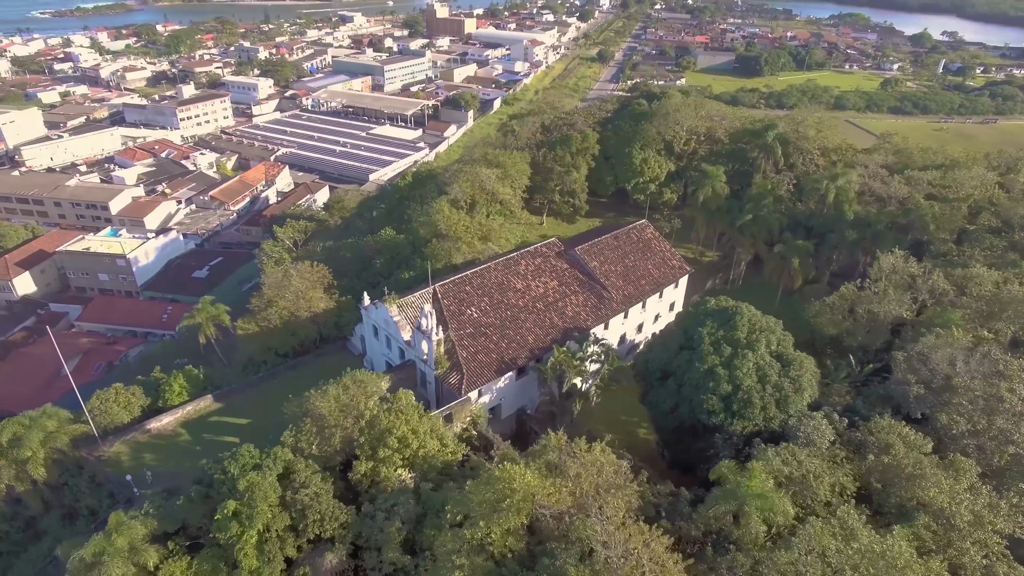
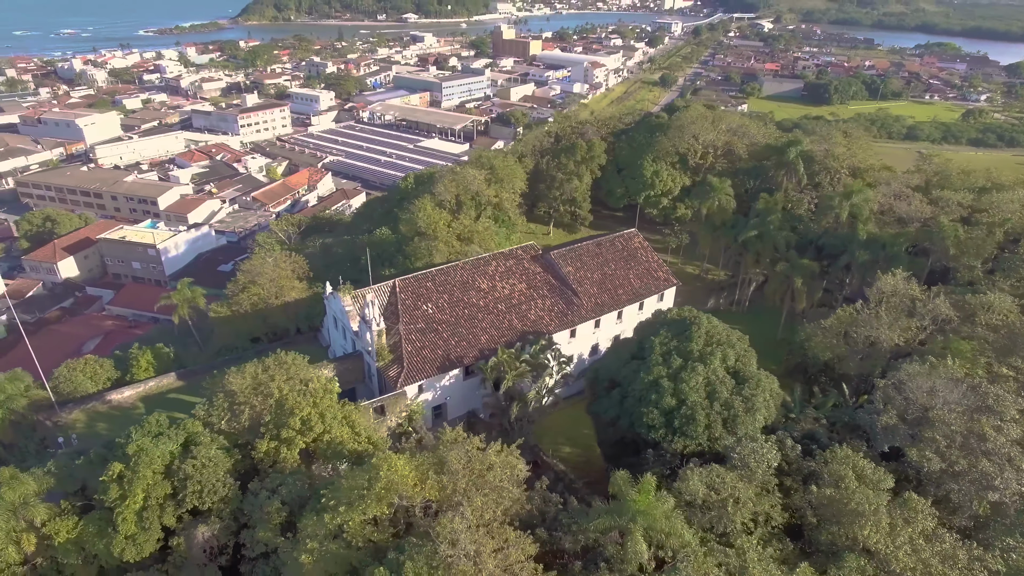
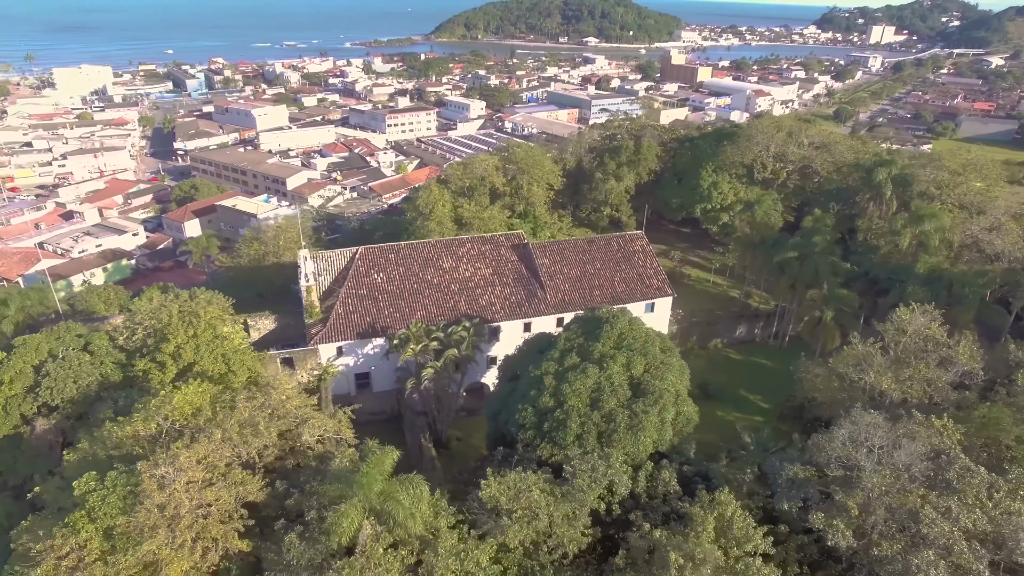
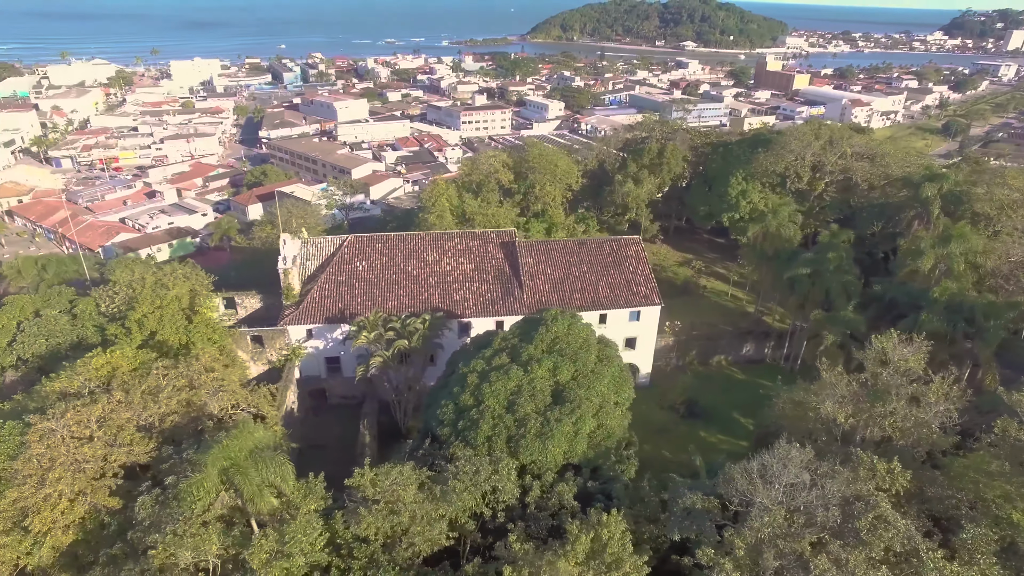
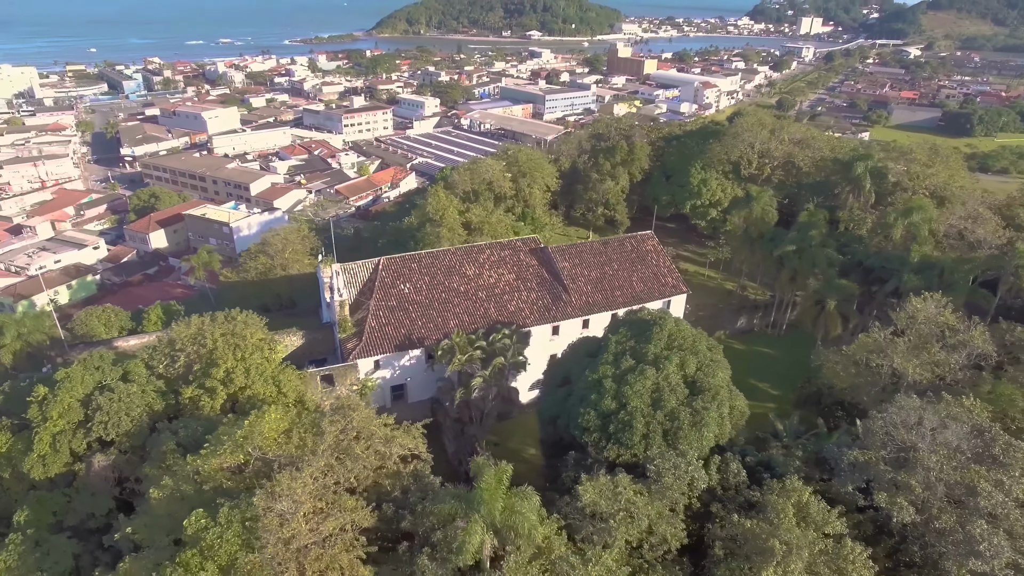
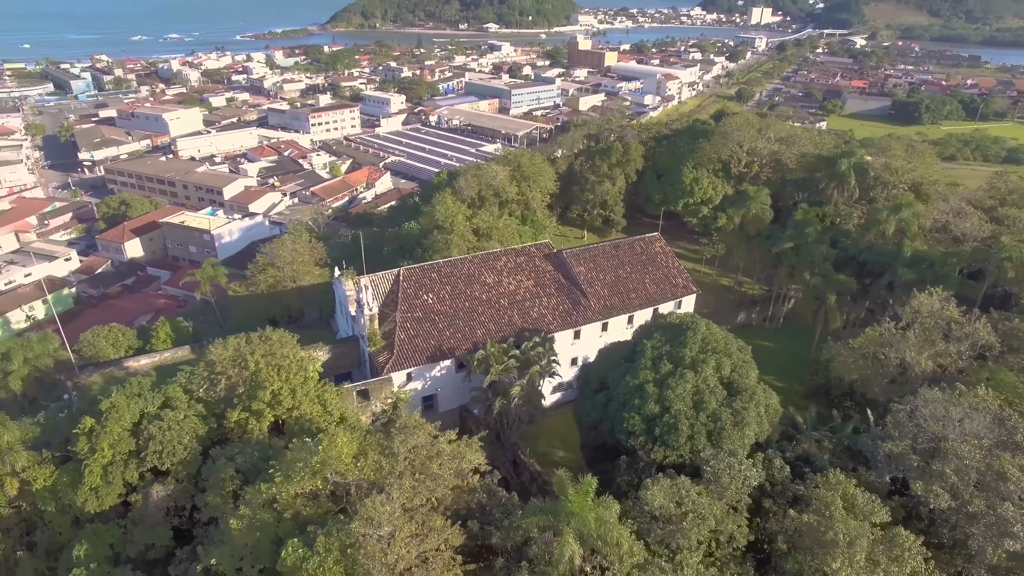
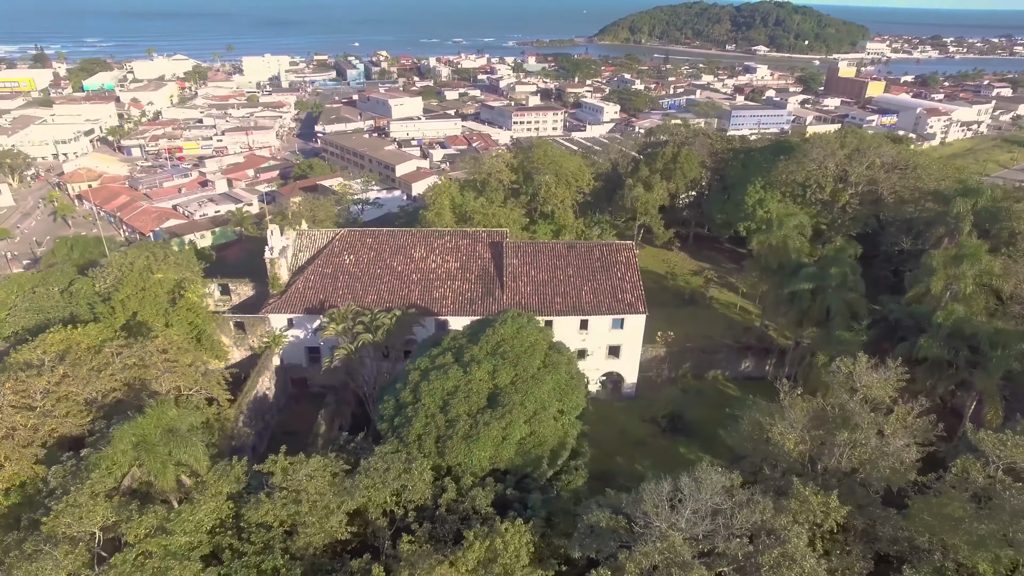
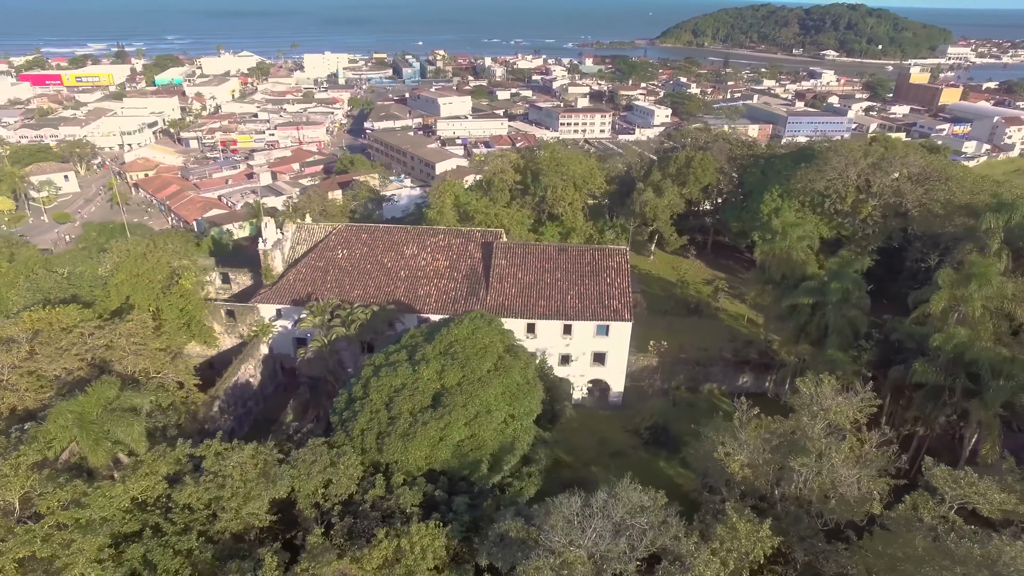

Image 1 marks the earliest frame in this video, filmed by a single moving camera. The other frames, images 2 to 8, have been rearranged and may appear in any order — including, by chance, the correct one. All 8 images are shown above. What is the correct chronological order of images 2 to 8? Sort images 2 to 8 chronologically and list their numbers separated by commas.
2, 6, 5, 3, 4, 7, 8
